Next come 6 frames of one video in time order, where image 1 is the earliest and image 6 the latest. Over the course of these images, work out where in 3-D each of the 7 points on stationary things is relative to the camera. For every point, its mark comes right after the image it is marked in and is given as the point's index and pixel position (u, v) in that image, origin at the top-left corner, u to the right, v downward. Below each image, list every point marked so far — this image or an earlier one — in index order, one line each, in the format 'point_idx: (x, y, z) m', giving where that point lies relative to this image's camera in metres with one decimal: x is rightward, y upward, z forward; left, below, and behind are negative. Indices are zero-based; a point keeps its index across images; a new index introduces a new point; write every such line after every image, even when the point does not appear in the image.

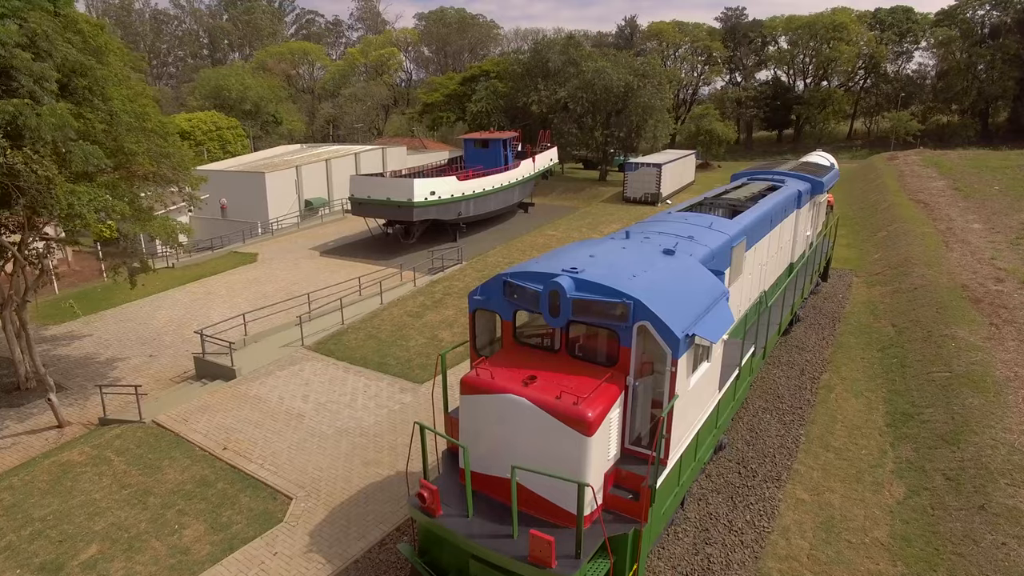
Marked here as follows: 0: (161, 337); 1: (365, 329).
0: (-9.4, -1.3, +16.0) m
1: (-3.8, -1.1, +15.5) m
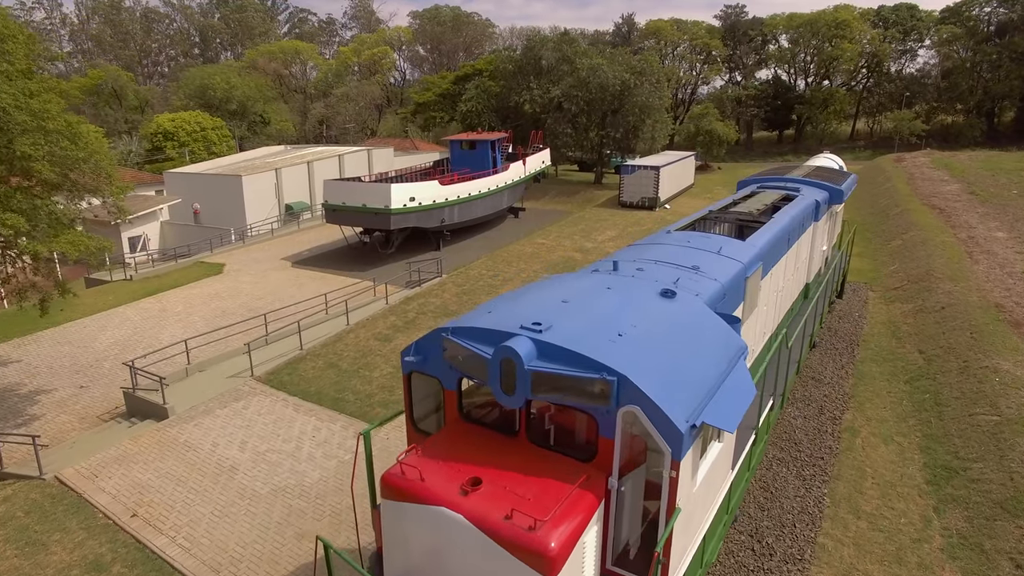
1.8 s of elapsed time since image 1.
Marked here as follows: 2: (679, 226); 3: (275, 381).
0: (-9.9, -1.8, +14.2) m
1: (-4.3, -1.6, +13.8) m
2: (+2.8, +1.0, +9.9) m
3: (-5.0, -2.0, +12.6) m
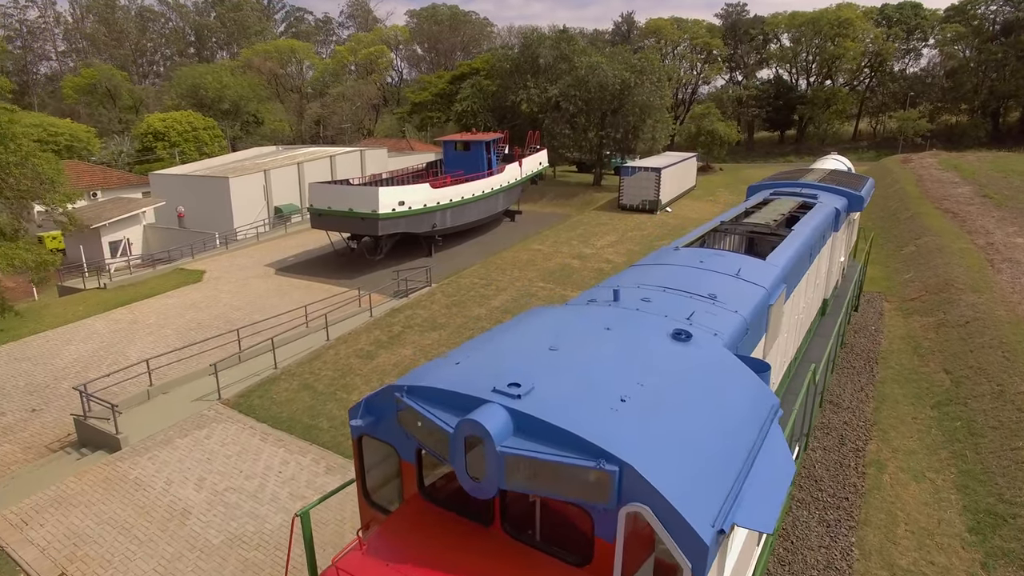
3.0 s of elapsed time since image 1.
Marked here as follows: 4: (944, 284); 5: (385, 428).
0: (-10.1, -2.1, +13.1) m
1: (-4.5, -1.9, +12.7) m
2: (+2.6, +0.7, +8.8) m
3: (-5.2, -2.3, +11.5) m
4: (+12.0, +0.1, +16.5) m
5: (-0.9, -1.0, +4.1) m
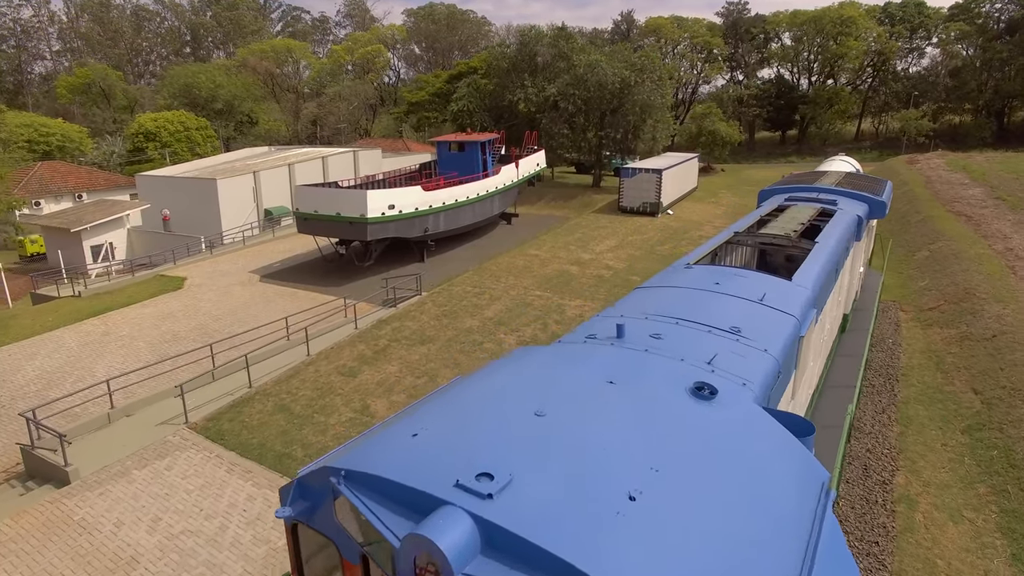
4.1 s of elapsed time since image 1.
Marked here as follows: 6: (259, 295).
0: (-10.2, -2.4, +12.2) m
1: (-4.6, -2.2, +11.7) m
2: (+2.5, +0.4, +7.9) m
3: (-5.3, -2.6, +10.6) m
4: (+11.9, -0.1, +15.6) m
5: (-1.0, -1.2, +3.2) m
6: (-8.0, -0.2, +18.8) m
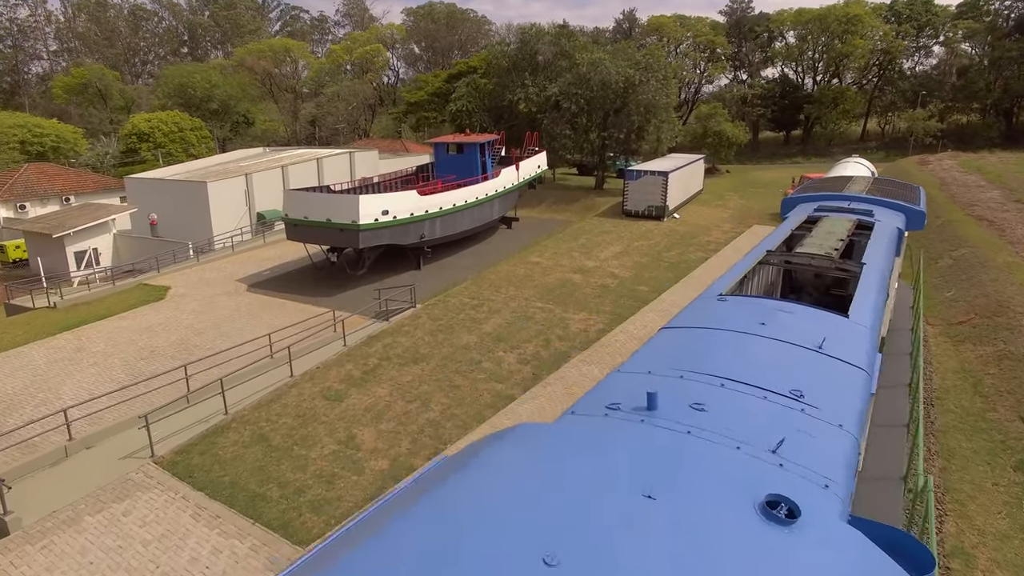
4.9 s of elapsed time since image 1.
0: (-10.2, -2.7, +11.1) m
1: (-4.6, -2.5, +10.7) m
2: (+2.5, +0.1, +6.9) m
3: (-5.3, -2.9, +9.5) m
4: (+11.9, -0.4, +14.6) m
5: (-1.0, -1.5, +2.1) m
6: (-8.0, -0.5, +17.8) m
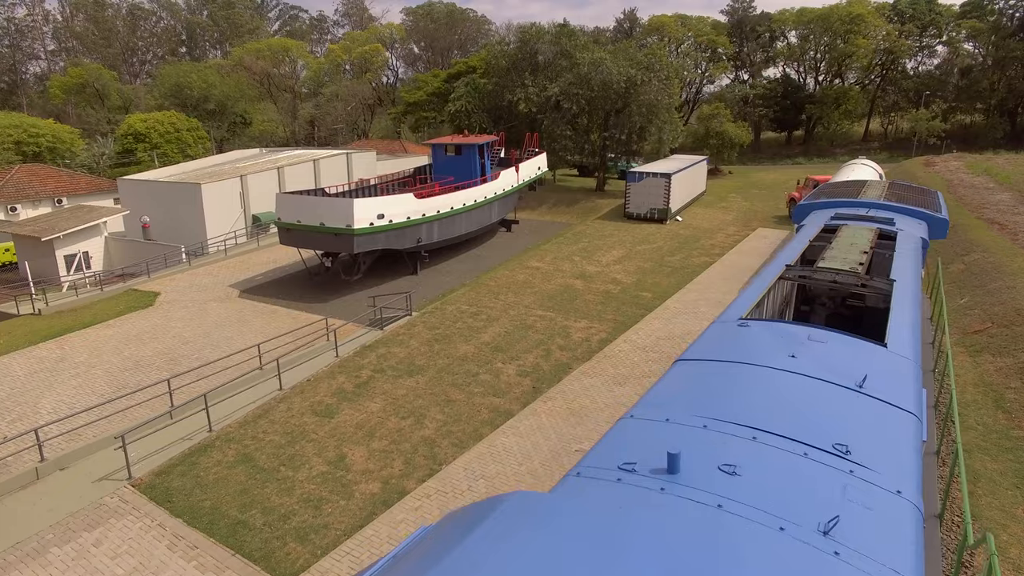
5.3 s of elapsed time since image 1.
0: (-10.2, -2.9, +10.6) m
1: (-4.6, -2.7, +10.1) m
2: (+2.4, -0.1, +6.3) m
3: (-5.3, -3.1, +9.0) m
4: (+11.9, -0.6, +14.0) m
5: (-1.0, -1.7, +1.6) m
6: (-8.0, -0.7, +17.2) m
